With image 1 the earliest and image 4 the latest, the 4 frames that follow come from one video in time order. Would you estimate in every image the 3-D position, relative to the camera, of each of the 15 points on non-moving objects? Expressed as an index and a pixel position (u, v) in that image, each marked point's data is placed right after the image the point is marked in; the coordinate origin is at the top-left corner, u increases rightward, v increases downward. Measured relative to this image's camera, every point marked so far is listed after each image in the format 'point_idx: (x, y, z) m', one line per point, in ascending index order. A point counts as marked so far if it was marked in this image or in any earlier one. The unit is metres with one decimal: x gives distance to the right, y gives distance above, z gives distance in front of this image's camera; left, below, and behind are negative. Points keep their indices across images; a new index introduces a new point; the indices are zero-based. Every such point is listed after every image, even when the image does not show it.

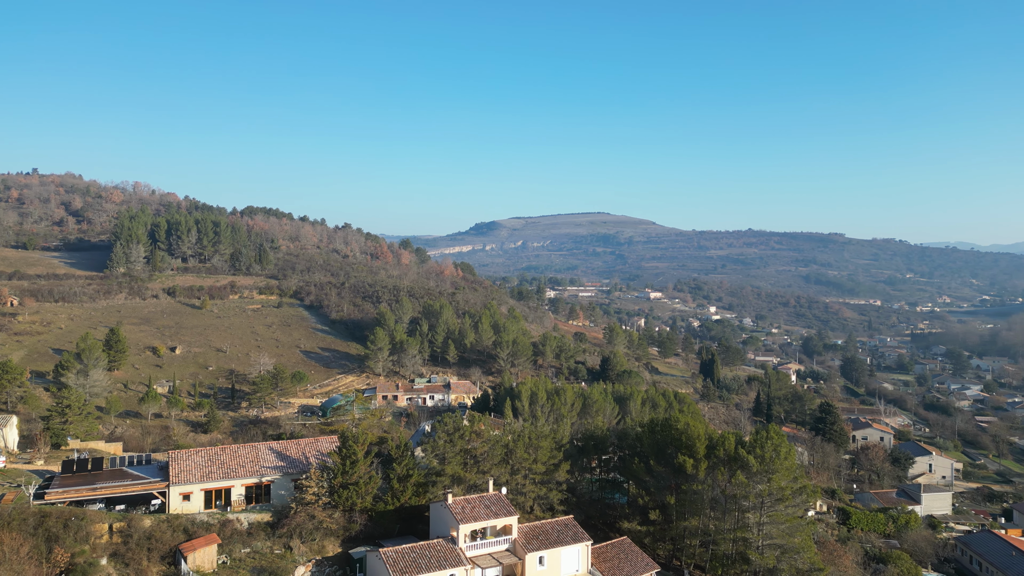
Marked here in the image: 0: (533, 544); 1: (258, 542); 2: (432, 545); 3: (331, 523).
0: (+0.6, -7.0, +19.5) m
1: (-6.9, -6.9, +19.3) m
2: (-2.1, -6.8, +18.8) m
3: (-5.1, -6.6, +20.0) m
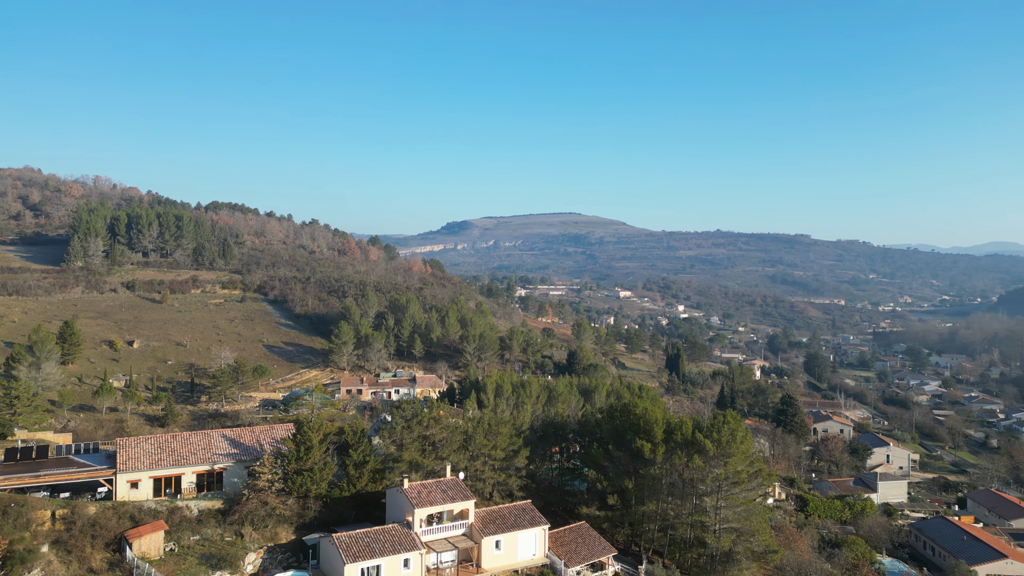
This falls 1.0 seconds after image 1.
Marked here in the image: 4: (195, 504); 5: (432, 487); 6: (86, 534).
0: (-0.6, -6.5, +19.4) m
1: (-8.1, -6.4, +18.9) m
2: (-3.3, -6.3, +18.6) m
3: (-6.3, -6.1, +19.6) m
4: (-8.8, -6.0, +19.8) m
5: (-2.3, -5.6, +20.0) m
6: (-10.3, -6.0, +17.3) m
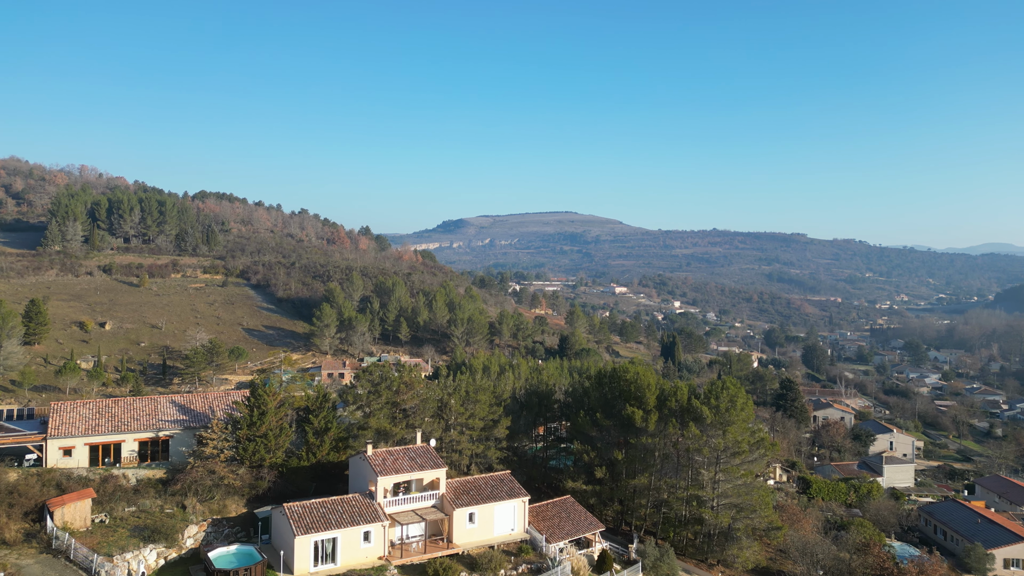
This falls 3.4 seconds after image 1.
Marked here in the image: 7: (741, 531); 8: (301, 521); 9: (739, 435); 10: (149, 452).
0: (-1.2, -5.2, +17.4) m
1: (-8.7, -5.0, +16.9) m
2: (-3.9, -4.9, +16.6) m
3: (-6.9, -4.7, +17.6) m
4: (-9.4, -4.6, +17.8) m
5: (-2.9, -4.2, +18.0) m
6: (-10.9, -4.6, +15.2) m
7: (+6.2, -6.6, +19.3) m
8: (-4.6, -5.0, +15.4) m
9: (+6.3, -4.1, +19.7) m
10: (-9.6, -4.3, +18.8) m
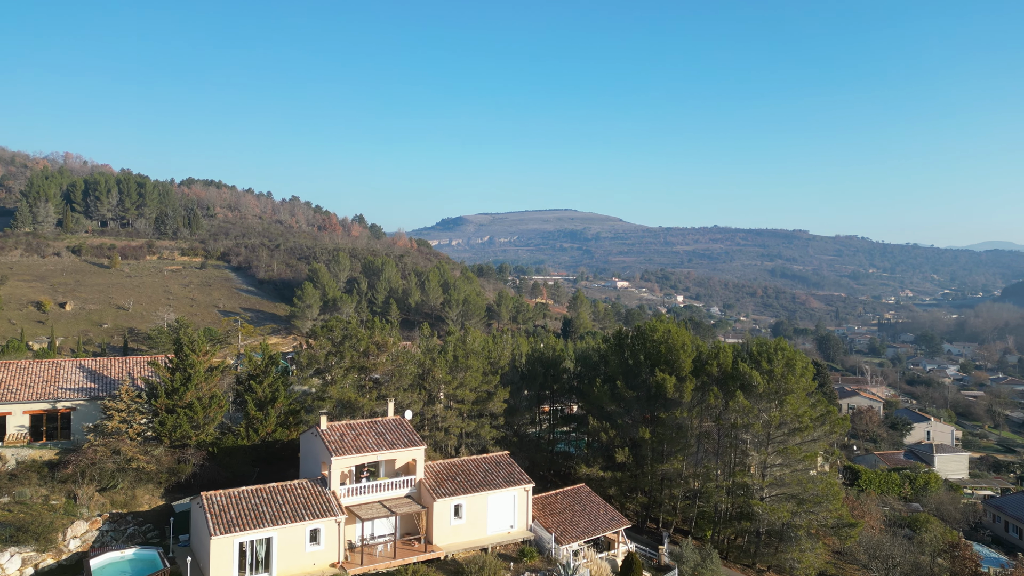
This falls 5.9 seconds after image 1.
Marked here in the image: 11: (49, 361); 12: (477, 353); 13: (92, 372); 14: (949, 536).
0: (-1.2, -3.7, +13.3) m
1: (-8.7, -3.6, +12.7) m
2: (-3.9, -3.5, +12.4) m
3: (-6.9, -3.3, +13.4) m
4: (-9.4, -3.2, +13.6) m
5: (-2.9, -2.8, +13.8) m
6: (-11.0, -3.1, +11.1) m
7: (+6.2, -5.1, +15.1) m
8: (-4.6, -3.6, +11.3) m
9: (+6.3, -2.6, +15.5) m
10: (-9.6, -2.9, +14.7) m
11: (-10.4, -1.7, +16.1) m
12: (-0.9, -1.7, +18.2) m
13: (-9.3, -1.9, +16.0) m
14: (+12.0, -6.7, +19.3) m
